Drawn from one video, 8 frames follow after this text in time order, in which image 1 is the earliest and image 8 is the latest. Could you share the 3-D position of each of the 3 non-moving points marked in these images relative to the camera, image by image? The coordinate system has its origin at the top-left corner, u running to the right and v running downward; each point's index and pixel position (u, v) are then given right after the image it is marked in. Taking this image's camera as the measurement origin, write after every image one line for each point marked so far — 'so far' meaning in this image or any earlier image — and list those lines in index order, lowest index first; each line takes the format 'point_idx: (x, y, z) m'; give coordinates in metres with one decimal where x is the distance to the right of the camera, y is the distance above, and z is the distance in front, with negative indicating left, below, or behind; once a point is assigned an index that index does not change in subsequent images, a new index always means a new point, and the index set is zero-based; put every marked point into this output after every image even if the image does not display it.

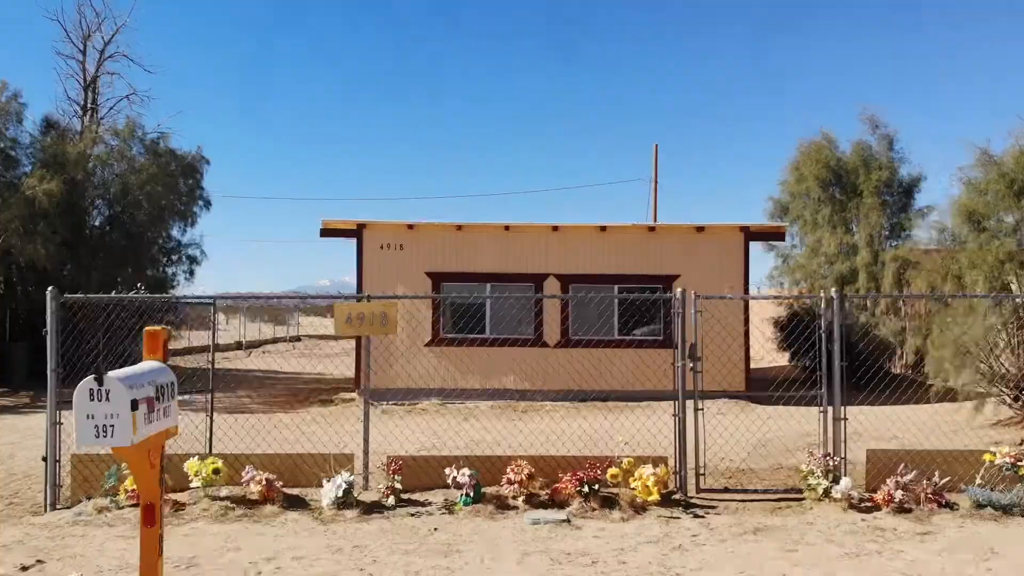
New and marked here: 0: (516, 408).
0: (0.0, -1.1, +7.0) m
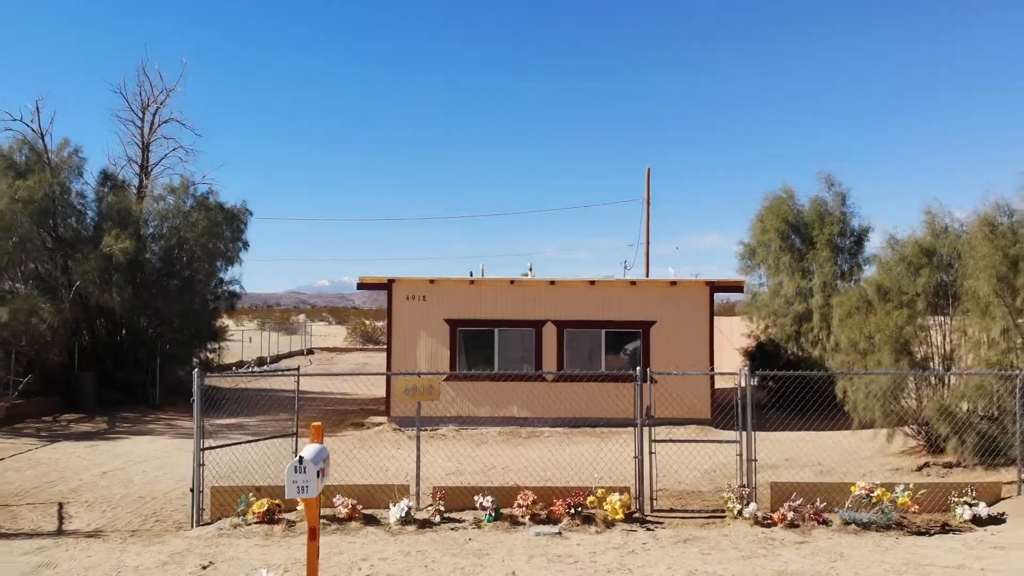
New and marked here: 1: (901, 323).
0: (+0.1, -1.7, +8.5) m
1: (+3.4, -0.3, +6.6) m
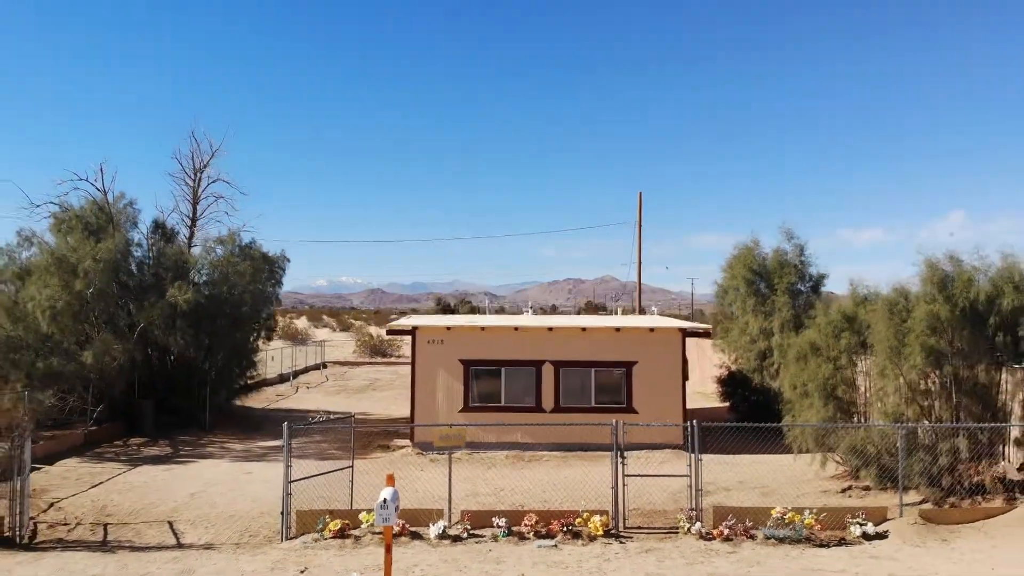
0: (+0.1, -2.3, +10.1) m
1: (+3.5, -1.0, +8.3) m
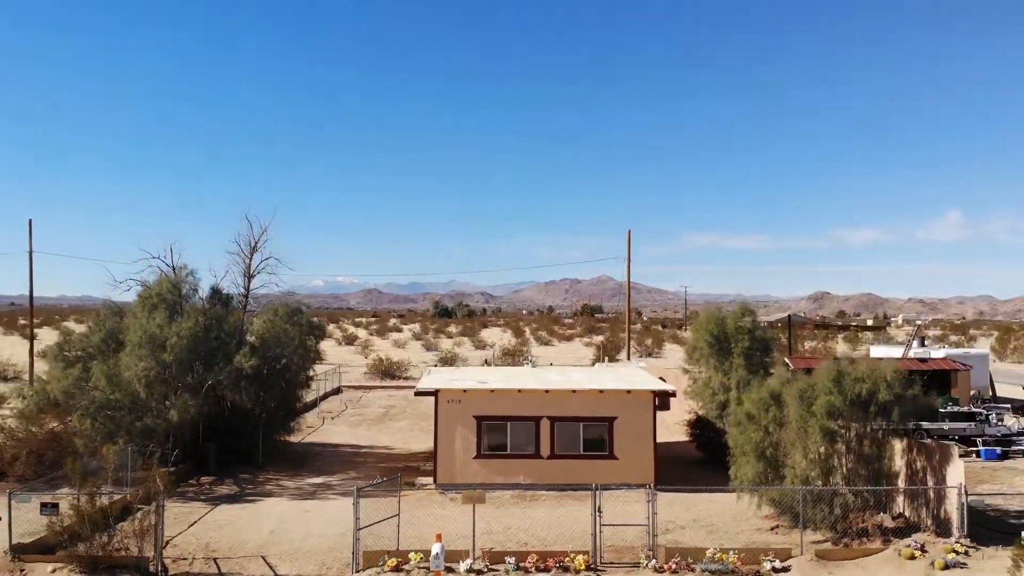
0: (+0.2, -3.5, +12.6) m
1: (+3.5, -2.2, +10.8) m
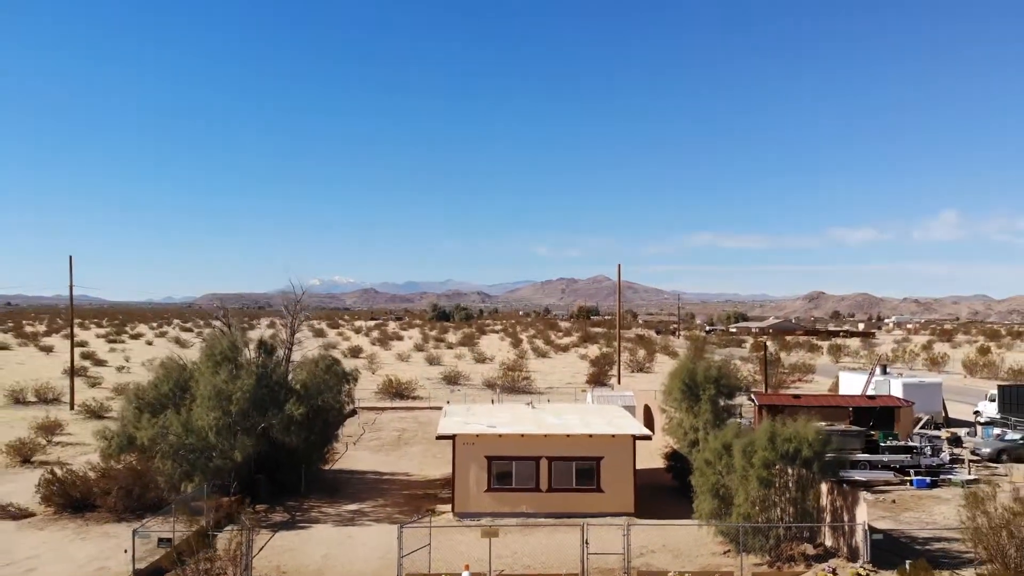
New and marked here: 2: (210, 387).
0: (+0.3, -4.9, +15.4) m
1: (+3.7, -3.5, +13.6) m
2: (-6.5, -2.1, +16.1) m
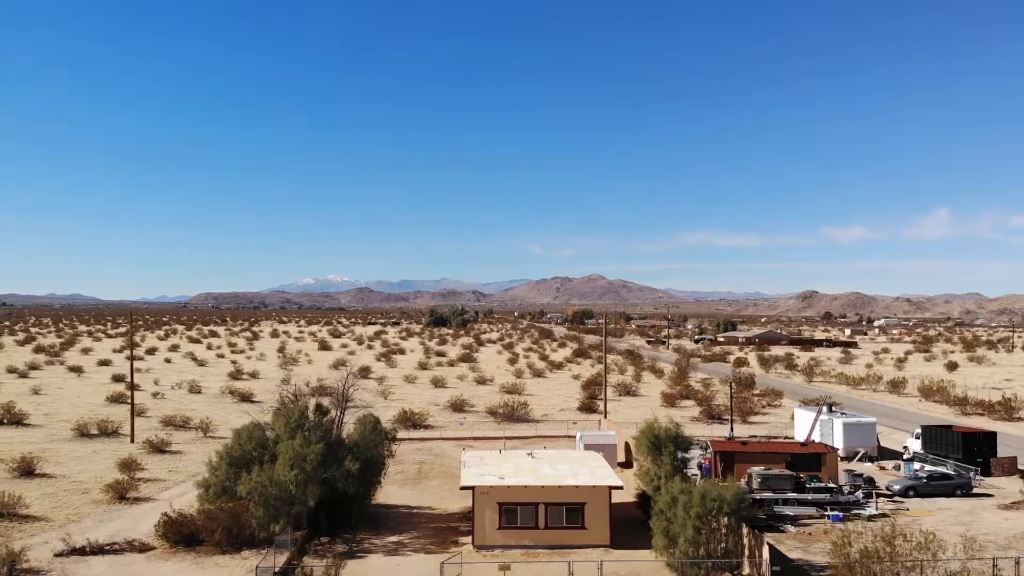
0: (+0.5, -7.3, +20.6) m
1: (+3.8, -6.0, +18.8) m
2: (-6.3, -4.6, +21.2) m
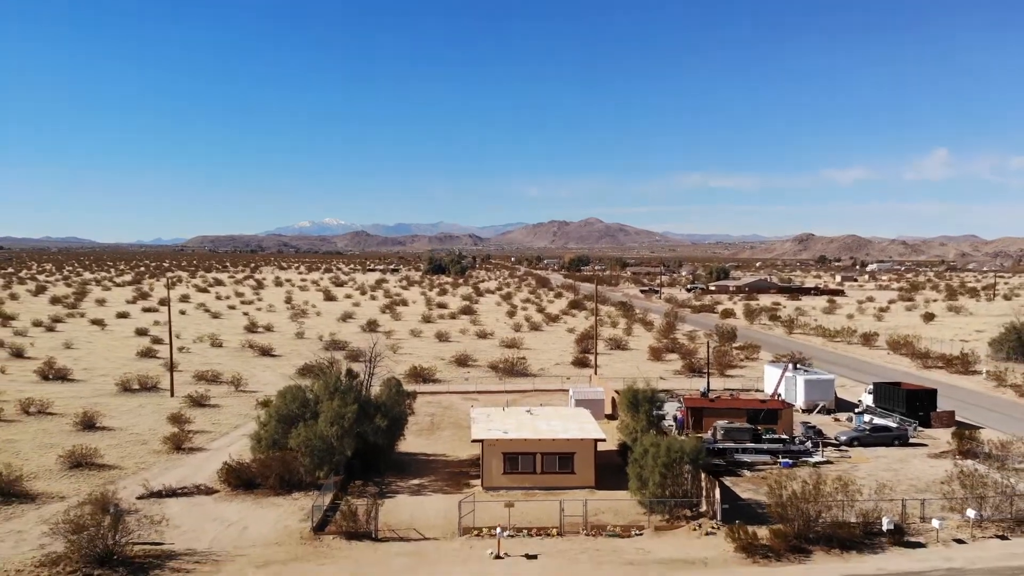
0: (+0.6, -6.9, +25.1) m
1: (+3.9, -5.7, +23.2) m
2: (-6.3, -4.2, +25.5) m
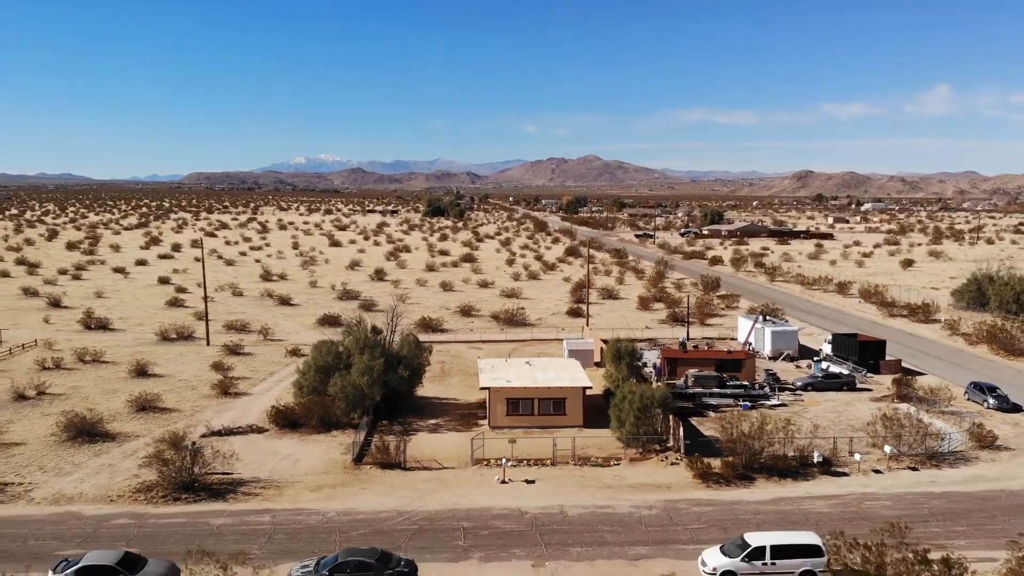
0: (+0.6, -5.8, +30.2) m
1: (+4.0, -4.8, +28.2) m
2: (-6.2, -3.1, +30.4) m
